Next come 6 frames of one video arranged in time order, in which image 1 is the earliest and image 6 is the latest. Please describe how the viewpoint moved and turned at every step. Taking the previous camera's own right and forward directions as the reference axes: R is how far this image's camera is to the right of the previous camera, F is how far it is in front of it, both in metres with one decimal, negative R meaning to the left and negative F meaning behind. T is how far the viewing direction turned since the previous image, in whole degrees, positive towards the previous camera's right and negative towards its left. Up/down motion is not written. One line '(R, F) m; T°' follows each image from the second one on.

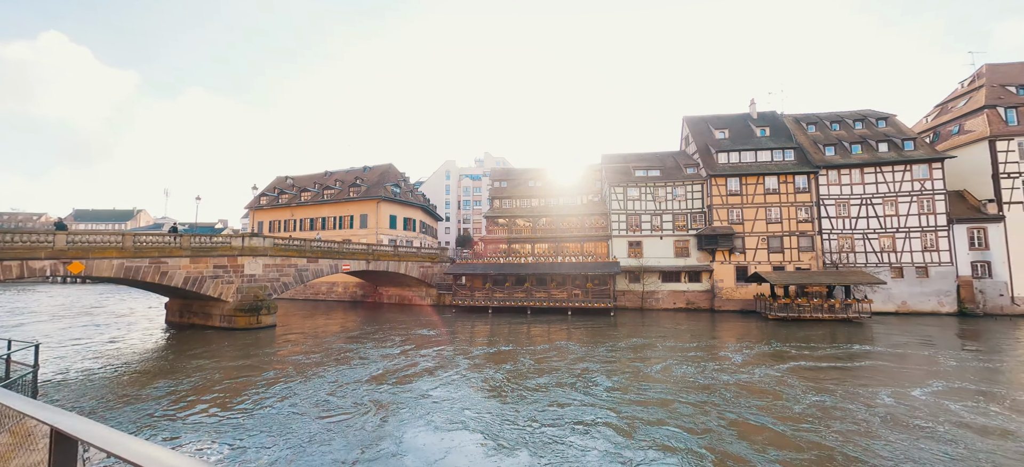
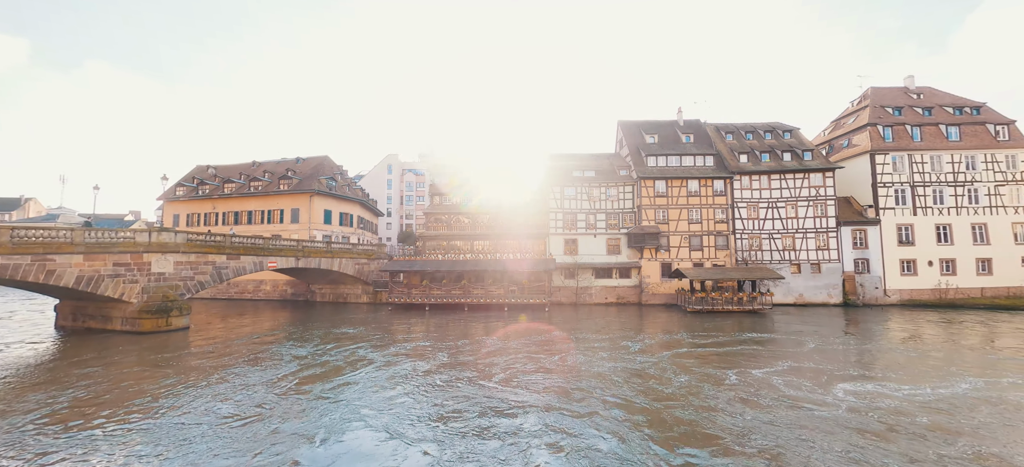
(+0.7, -0.2) m; +7°
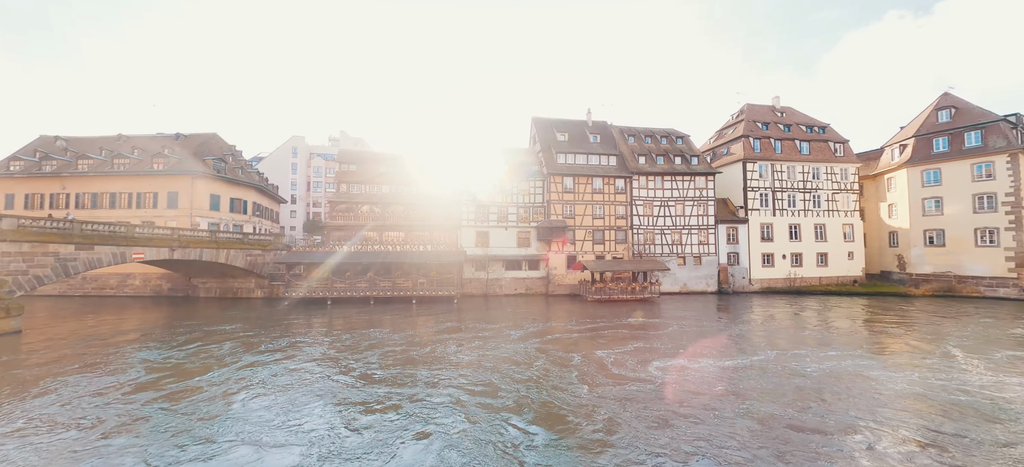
(+0.8, -0.2) m; +11°
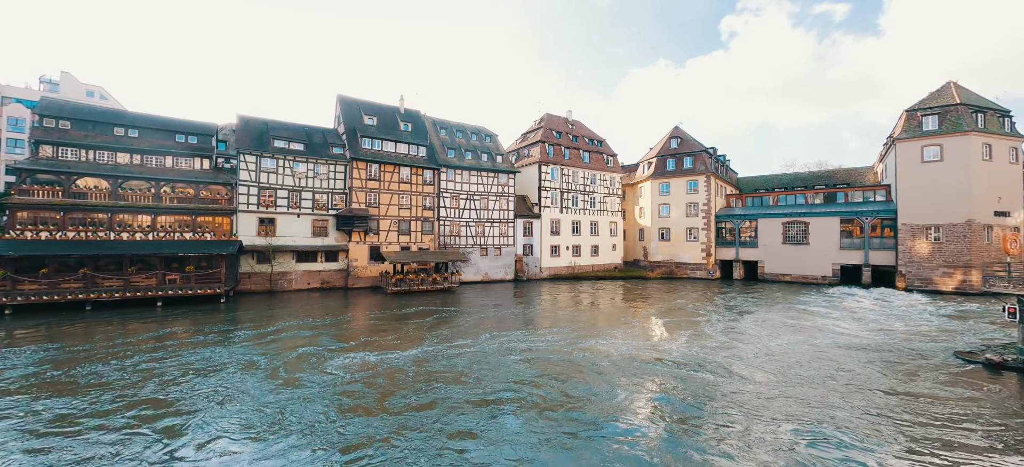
(+1.8, -0.2) m; +24°
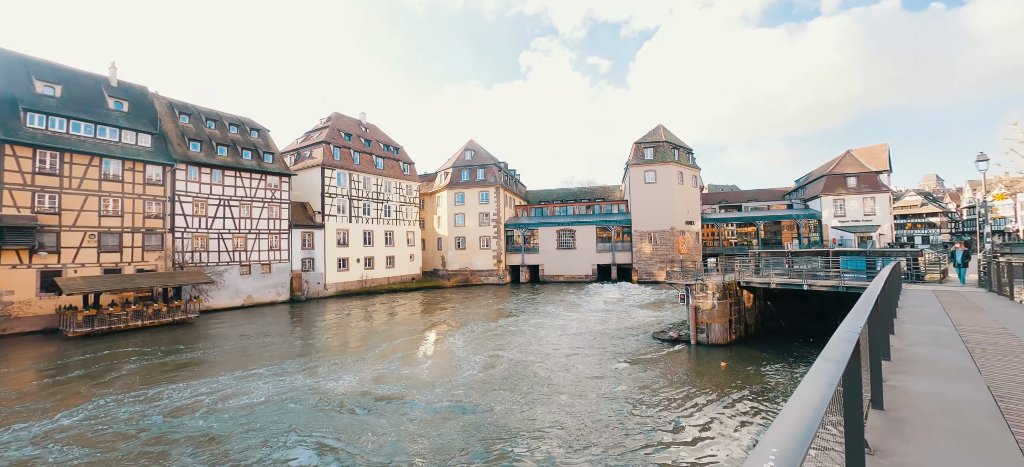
(+1.9, +0.7) m; +26°
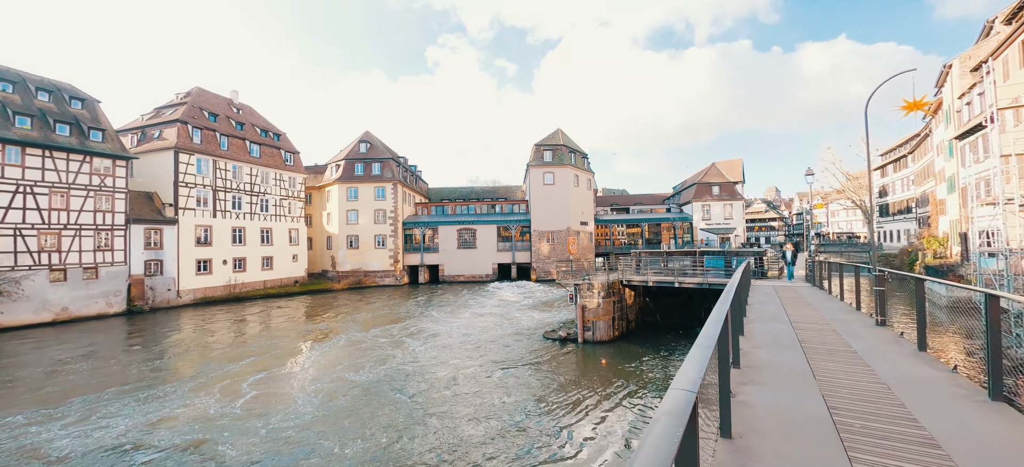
(+0.5, +0.5) m; +13°
